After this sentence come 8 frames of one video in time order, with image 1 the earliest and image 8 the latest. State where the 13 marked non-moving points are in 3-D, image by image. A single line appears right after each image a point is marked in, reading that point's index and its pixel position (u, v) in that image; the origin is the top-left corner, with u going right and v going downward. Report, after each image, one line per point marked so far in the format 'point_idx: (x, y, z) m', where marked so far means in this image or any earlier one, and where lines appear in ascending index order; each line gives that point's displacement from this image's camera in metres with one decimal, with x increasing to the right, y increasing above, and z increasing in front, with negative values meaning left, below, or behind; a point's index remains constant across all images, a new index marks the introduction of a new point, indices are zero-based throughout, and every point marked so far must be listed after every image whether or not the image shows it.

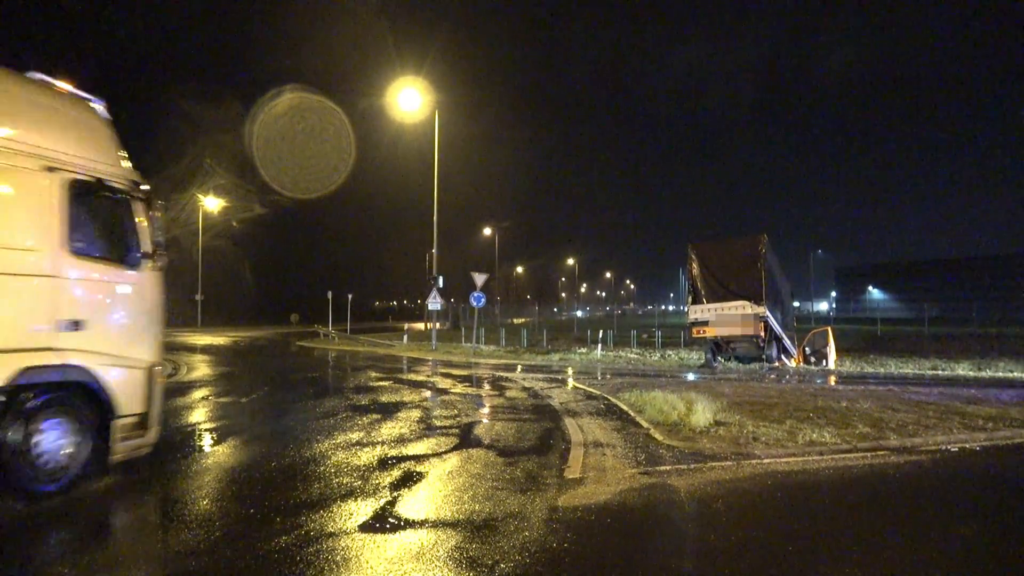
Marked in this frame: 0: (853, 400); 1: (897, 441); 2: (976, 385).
0: (+5.6, -2.0, +13.8) m
1: (+5.5, -2.2, +11.6) m
2: (+8.5, -2.0, +15.2) m
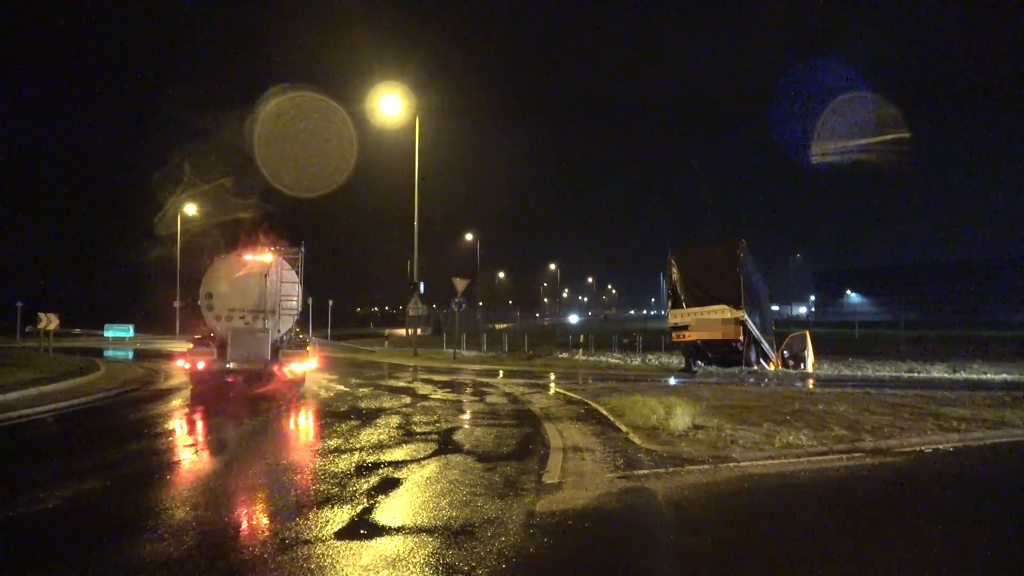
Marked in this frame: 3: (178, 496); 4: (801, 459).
0: (+5.3, -2.0, +13.9) m
1: (+5.2, -2.2, +11.7) m
2: (+8.2, -2.1, +15.3) m
3: (-3.9, -2.5, +9.5) m
4: (+4.0, -2.3, +11.2) m
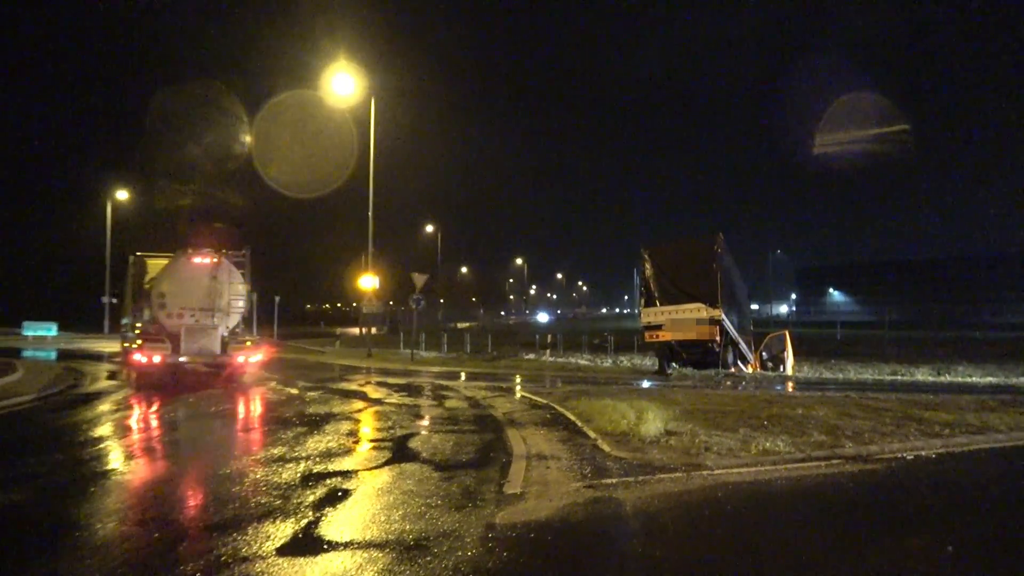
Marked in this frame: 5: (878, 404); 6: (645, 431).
0: (+4.8, -2.0, +13.3) m
1: (+4.7, -2.2, +11.1) m
2: (+7.7, -2.0, +14.7) m
3: (-4.3, -2.4, +8.7) m
4: (+3.4, -2.3, +10.6) m
5: (+6.0, -2.0, +13.3) m
6: (+1.8, -2.1, +11.3) m
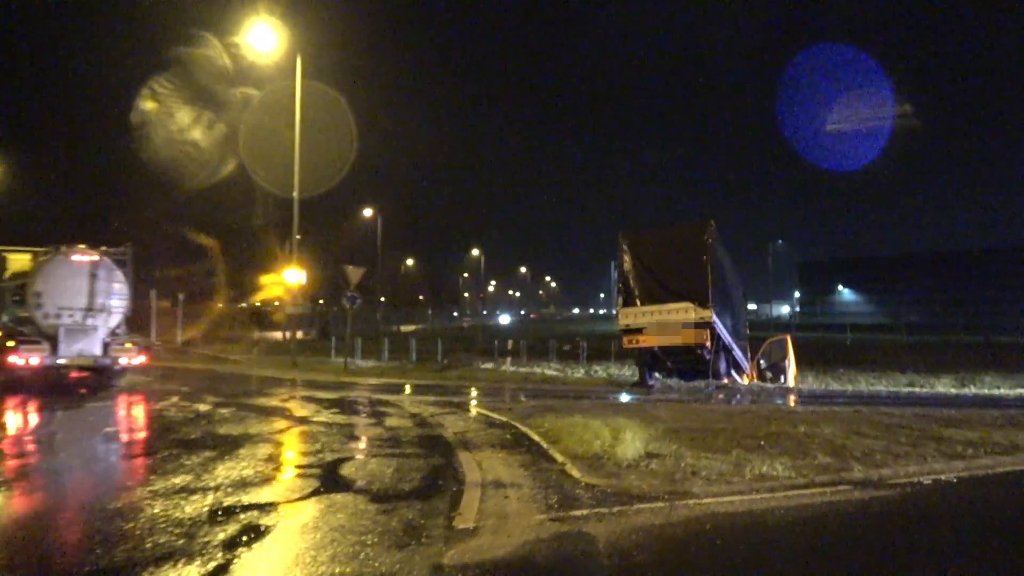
0: (+4.3, -1.9, +11.8) m
1: (+4.2, -2.2, +9.6) m
2: (+7.2, -2.0, +13.2) m
3: (-4.8, -2.4, +7.2) m
4: (+2.9, -2.3, +9.1) m
5: (+5.5, -2.0, +11.8) m
6: (+1.3, -2.0, +9.8) m
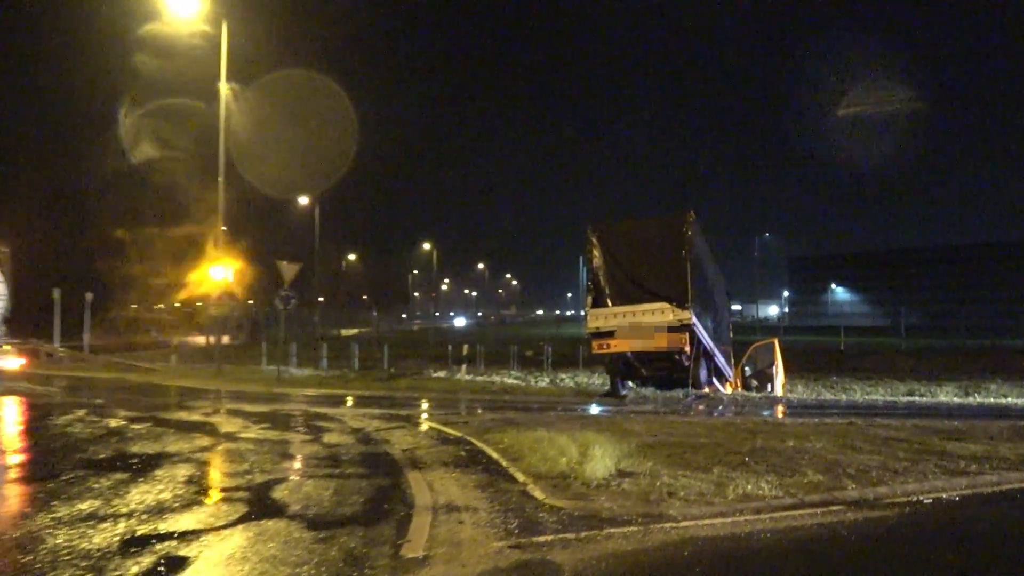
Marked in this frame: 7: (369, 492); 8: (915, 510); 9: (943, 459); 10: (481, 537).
0: (+3.8, -1.9, +10.9) m
1: (+3.7, -2.2, +8.7) m
2: (+6.7, -1.9, +12.4) m
3: (-5.3, -2.4, +6.3) m
4: (+2.5, -2.3, +8.2) m
5: (+5.1, -1.9, +10.9) m
6: (+0.9, -2.0, +8.9) m
7: (-1.4, -2.1, +8.1) m
8: (+4.2, -2.3, +8.4) m
9: (+5.2, -2.0, +9.7) m
10: (-0.3, -2.4, +7.7) m
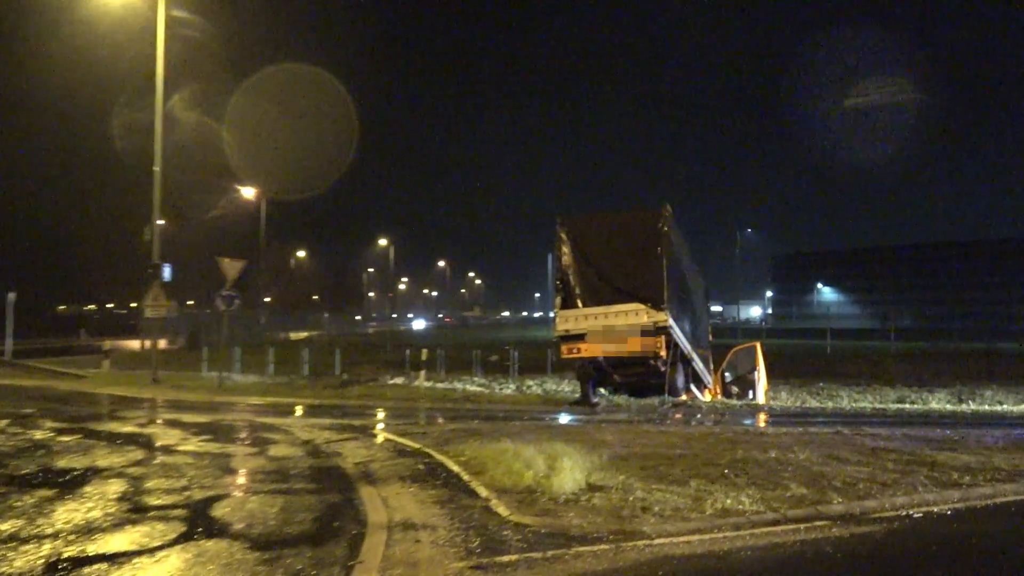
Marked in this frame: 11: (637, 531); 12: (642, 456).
0: (+3.5, -1.9, +10.4) m
1: (+3.4, -2.2, +8.2) m
2: (+6.3, -1.9, +11.9) m
3: (-5.6, -2.4, +5.7) m
4: (+2.1, -2.3, +7.6) m
5: (+4.7, -1.9, +10.4) m
6: (+0.5, -2.0, +8.3) m
7: (-1.8, -2.1, +7.5) m
8: (+3.8, -2.3, +7.9) m
9: (+4.8, -2.1, +9.2) m
10: (-0.6, -2.4, +7.1) m
11: (+1.2, -2.3, +7.6) m
12: (+1.6, -1.9, +9.6) m
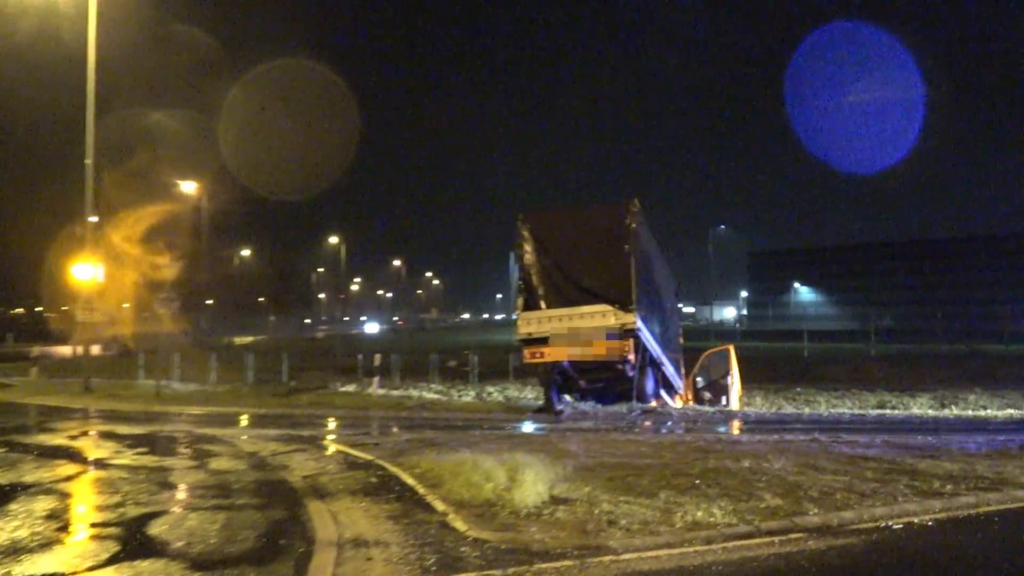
0: (+3.1, -1.9, +10.0) m
1: (+3.0, -2.2, +7.9) m
2: (+5.9, -1.9, +11.6) m
3: (-5.9, -2.5, +5.2) m
4: (+1.8, -2.3, +7.3) m
5: (+4.3, -1.9, +10.1) m
6: (+0.1, -2.0, +7.9) m
7: (-2.2, -2.1, +7.1) m
8: (+3.5, -2.3, +7.5) m
9: (+4.4, -2.1, +8.9) m
10: (-1.0, -2.4, +6.7) m
11: (+0.8, -2.3, +7.2) m
12: (+1.2, -1.9, +9.2) m
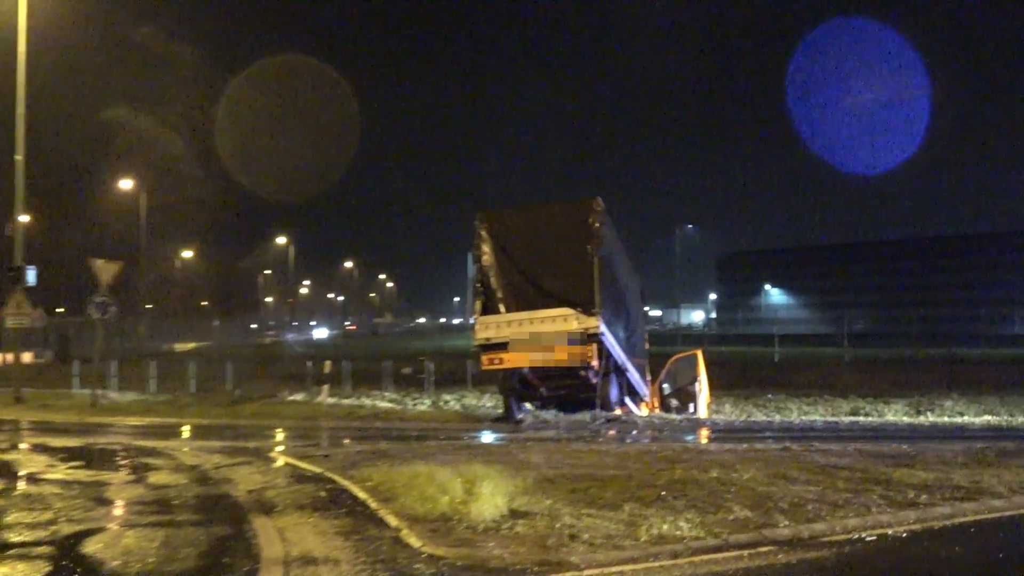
0: (+2.6, -1.9, +9.7) m
1: (+2.6, -2.3, +7.6) m
2: (+5.5, -1.9, +11.3) m
3: (-6.3, -2.5, +4.8) m
4: (+1.4, -2.4, +7.0) m
5: (+3.9, -2.0, +9.8) m
6: (-0.3, -2.1, +7.6) m
7: (-2.5, -2.1, +6.7) m
8: (+3.1, -2.4, +7.3) m
9: (+4.0, -2.1, +8.6) m
10: (-1.4, -2.4, +6.4) m
11: (+0.4, -2.3, +6.9) m
12: (+0.8, -2.0, +9.0) m
